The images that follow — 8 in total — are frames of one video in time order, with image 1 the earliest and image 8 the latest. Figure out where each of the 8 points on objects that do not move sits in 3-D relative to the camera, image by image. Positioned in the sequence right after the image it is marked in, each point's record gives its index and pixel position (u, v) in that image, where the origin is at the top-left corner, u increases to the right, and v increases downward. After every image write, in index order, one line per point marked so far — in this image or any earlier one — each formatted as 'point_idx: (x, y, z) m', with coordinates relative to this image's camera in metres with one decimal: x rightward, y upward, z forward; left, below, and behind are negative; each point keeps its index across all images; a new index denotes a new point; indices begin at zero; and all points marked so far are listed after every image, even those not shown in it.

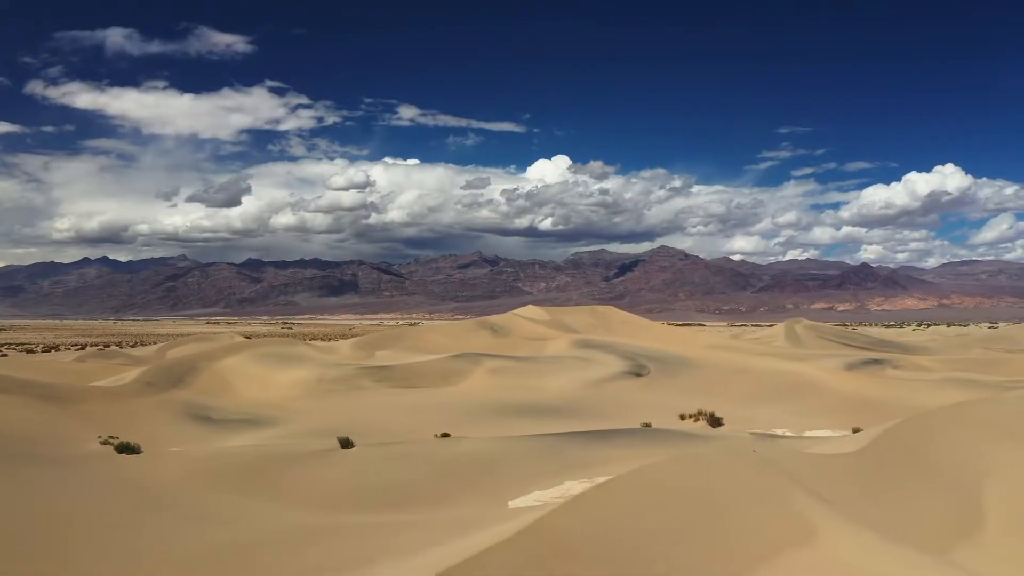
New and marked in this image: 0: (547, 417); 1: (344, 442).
0: (+0.9, -3.5, +18.4) m
1: (-3.5, -3.2, +14.2) m
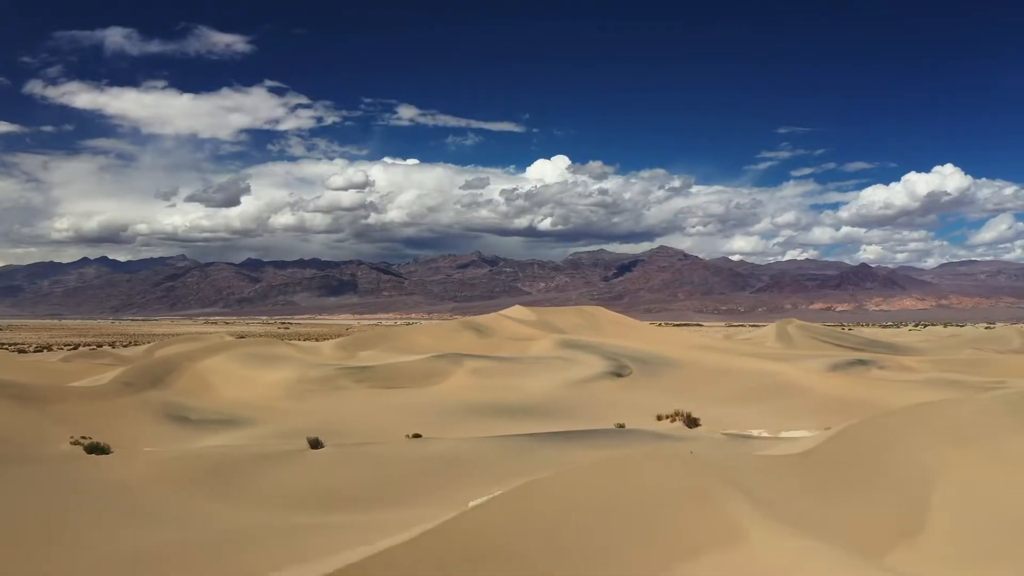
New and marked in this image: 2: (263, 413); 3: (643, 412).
0: (+0.3, -3.5, +18.4) m
1: (-4.1, -3.2, +14.2) m
2: (-6.9, -3.5, +19.0) m
3: (+3.7, -3.5, +19.2) m
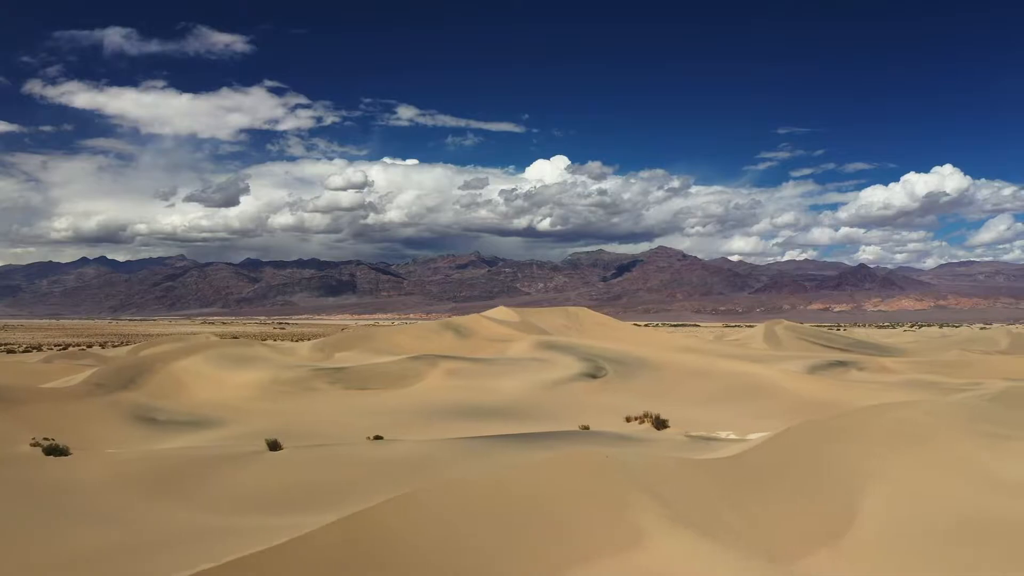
0: (-0.6, -3.5, +18.4) m
1: (-5.0, -3.2, +14.2) m
2: (-7.8, -3.5, +19.0) m
3: (+2.8, -3.5, +19.2) m
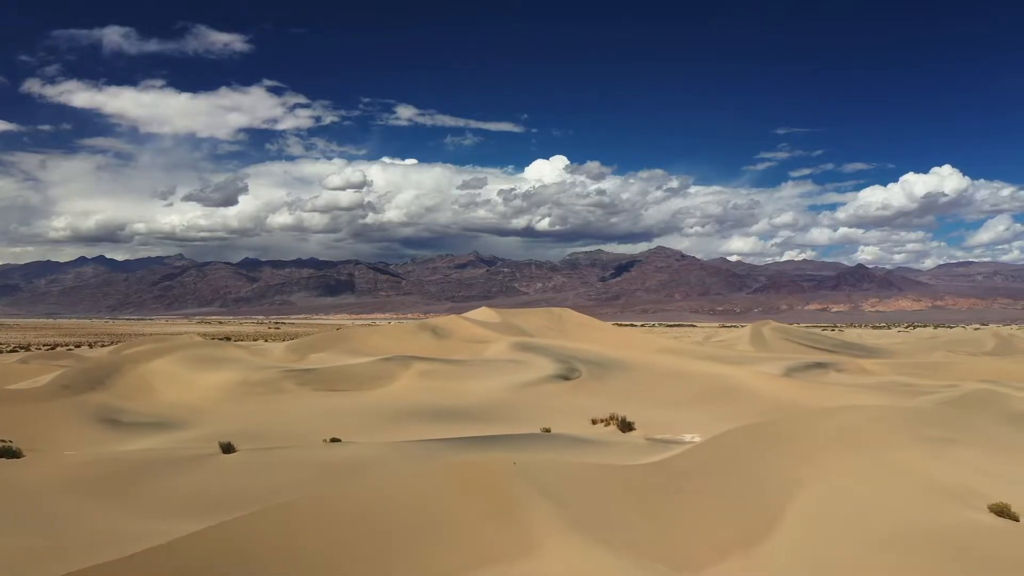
0: (-1.5, -3.5, +18.3) m
1: (-5.9, -3.3, +14.1) m
2: (-8.7, -3.5, +18.9) m
3: (+1.9, -3.6, +19.2) m
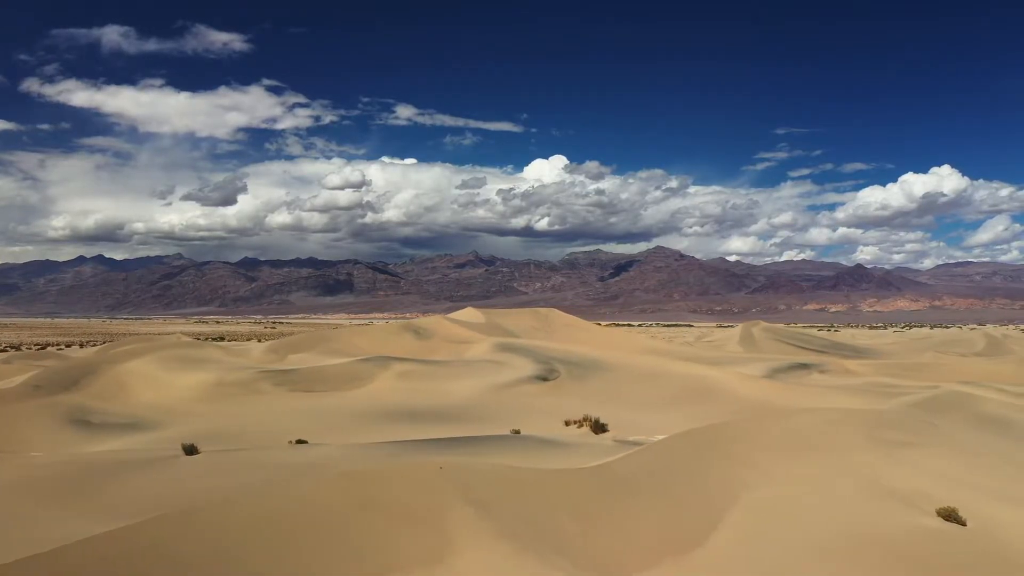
0: (-2.2, -3.6, +18.3) m
1: (-6.6, -3.3, +14.0) m
2: (-9.4, -3.6, +18.8) m
3: (+1.2, -3.6, +19.1) m
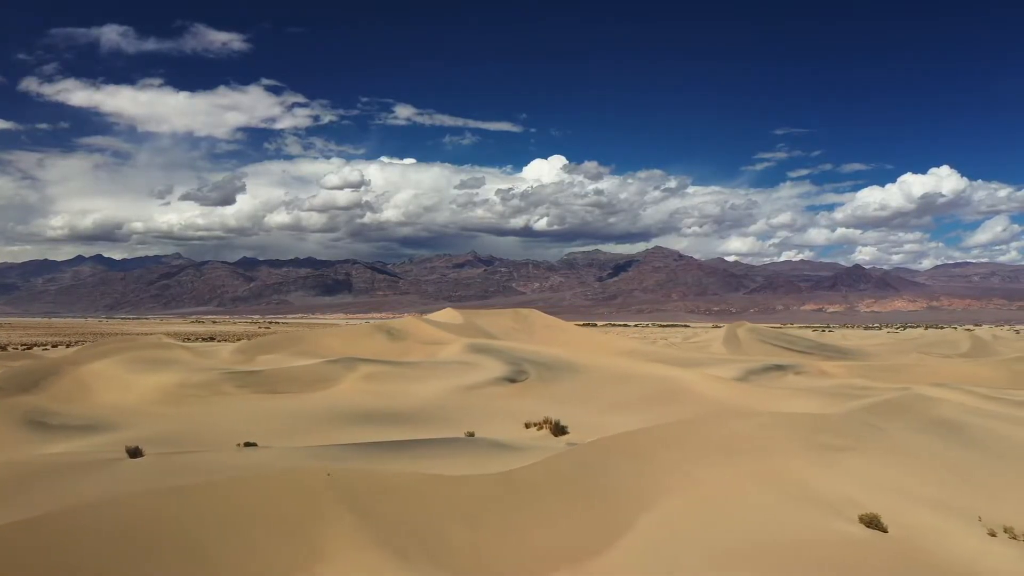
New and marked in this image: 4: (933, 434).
0: (-3.3, -3.6, +18.1) m
1: (-7.7, -3.3, +13.9) m
2: (-10.5, -3.6, +18.7) m
3: (+0.1, -3.6, +19.0) m
4: (+8.3, -2.9, +13.4) m
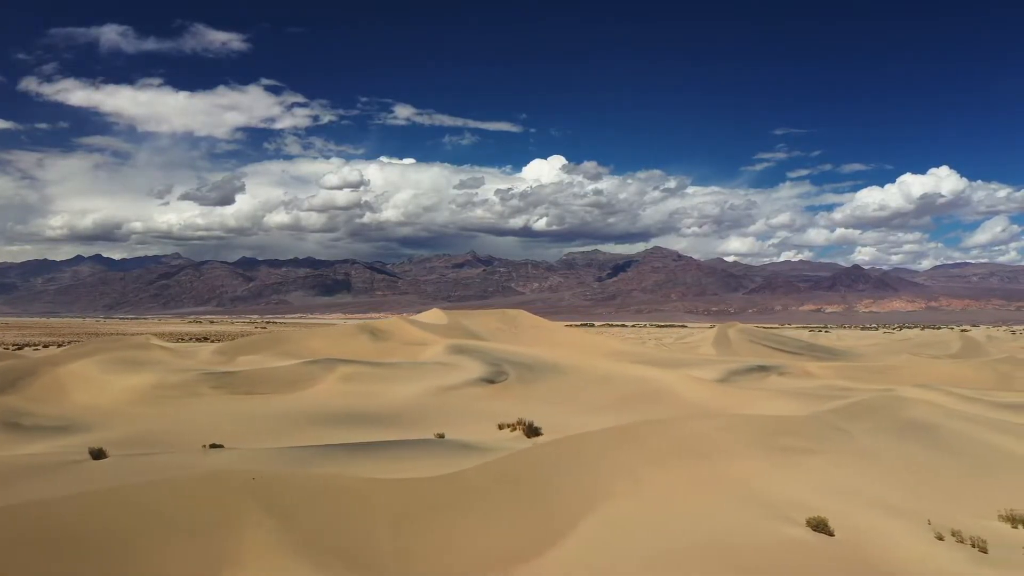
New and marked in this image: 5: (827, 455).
0: (-4.0, -3.6, +18.1) m
1: (-8.4, -3.3, +13.8) m
2: (-11.2, -3.6, +18.6) m
3: (-0.6, -3.7, +18.9) m
4: (+7.6, -2.9, +13.4) m
5: (+5.2, -2.7, +11.2) m
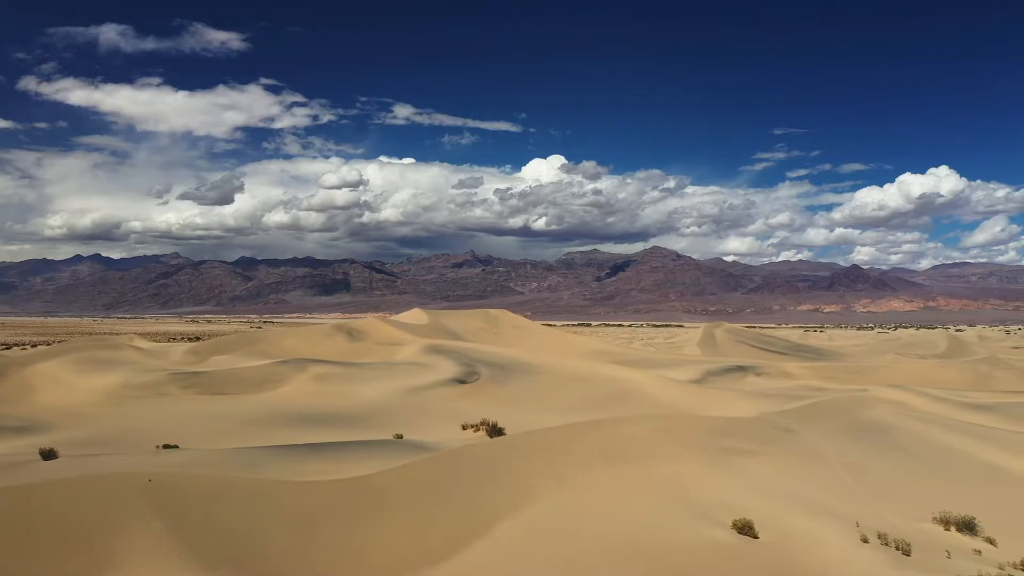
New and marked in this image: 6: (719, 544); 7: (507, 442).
0: (-5.0, -3.6, +18.0) m
1: (-9.4, -3.3, +13.8) m
2: (-12.2, -3.6, +18.6) m
3: (-1.6, -3.7, +18.9) m
4: (+6.6, -2.9, +13.3) m
5: (+4.2, -2.7, +11.1) m
6: (+2.4, -3.0, +8.0) m
7: (-0.1, -2.3, +10.1) m
